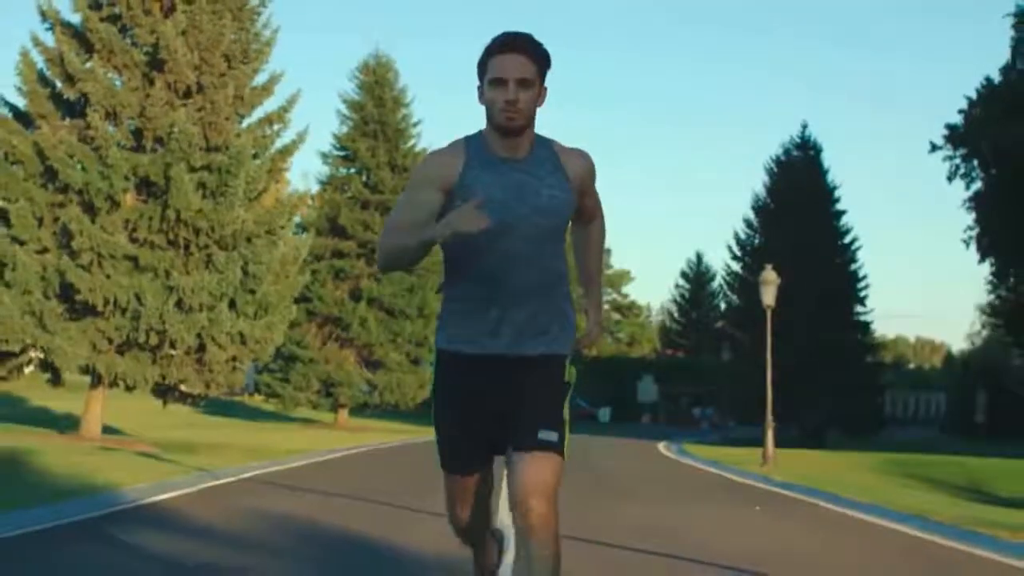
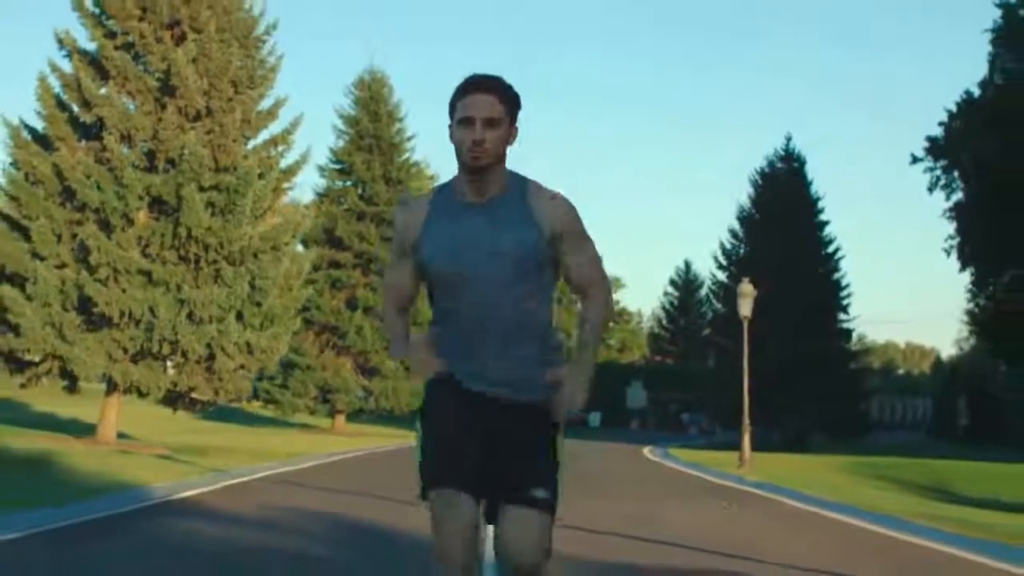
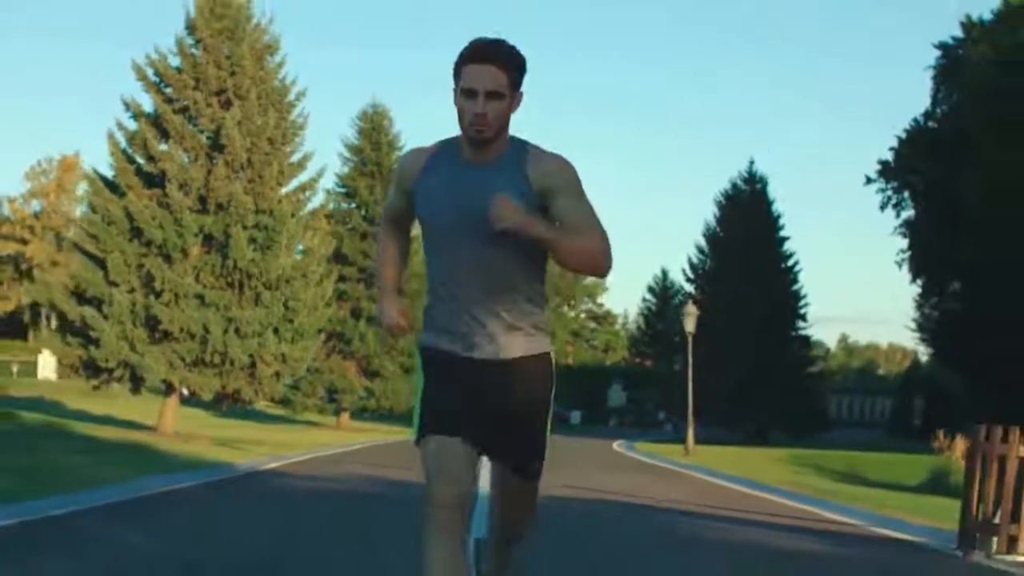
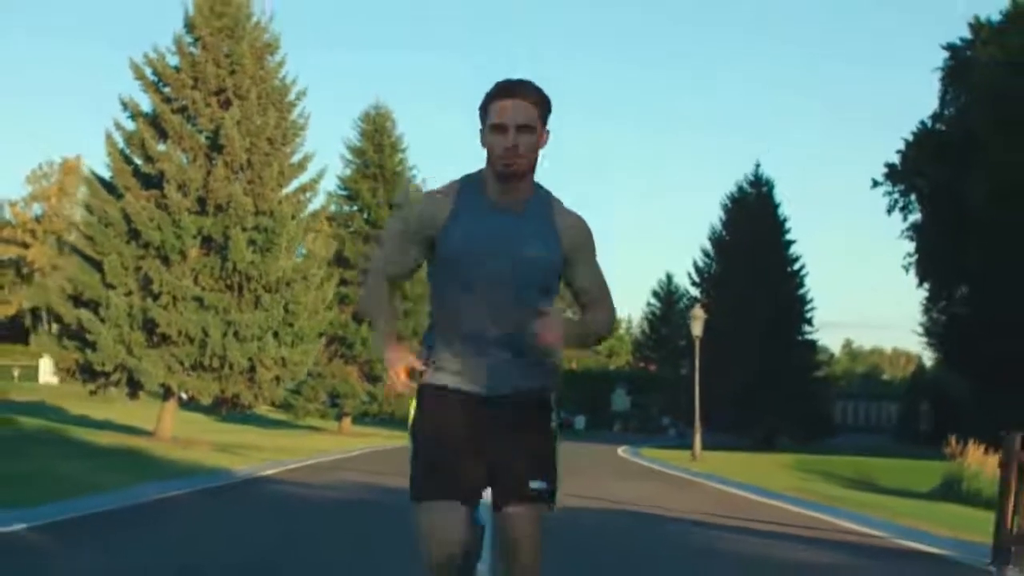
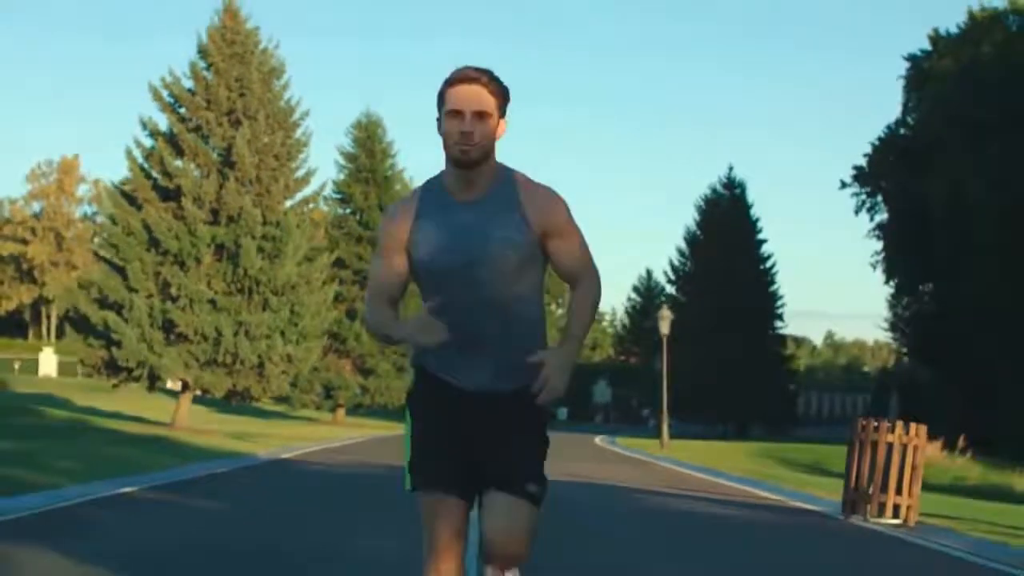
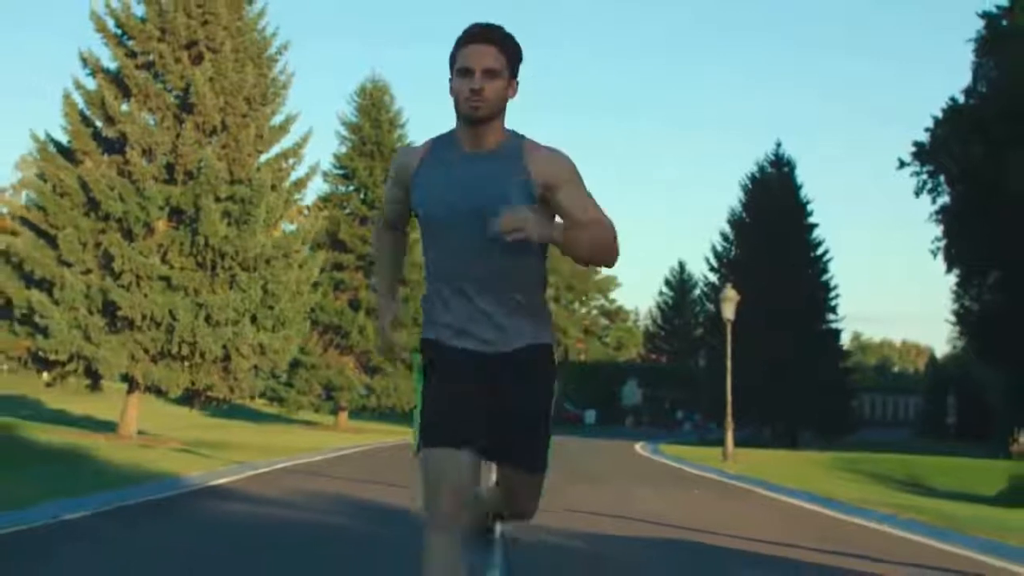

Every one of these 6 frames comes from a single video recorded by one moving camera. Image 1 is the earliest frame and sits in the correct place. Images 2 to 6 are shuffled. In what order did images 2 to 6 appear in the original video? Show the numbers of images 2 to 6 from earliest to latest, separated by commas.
2, 6, 4, 3, 5
